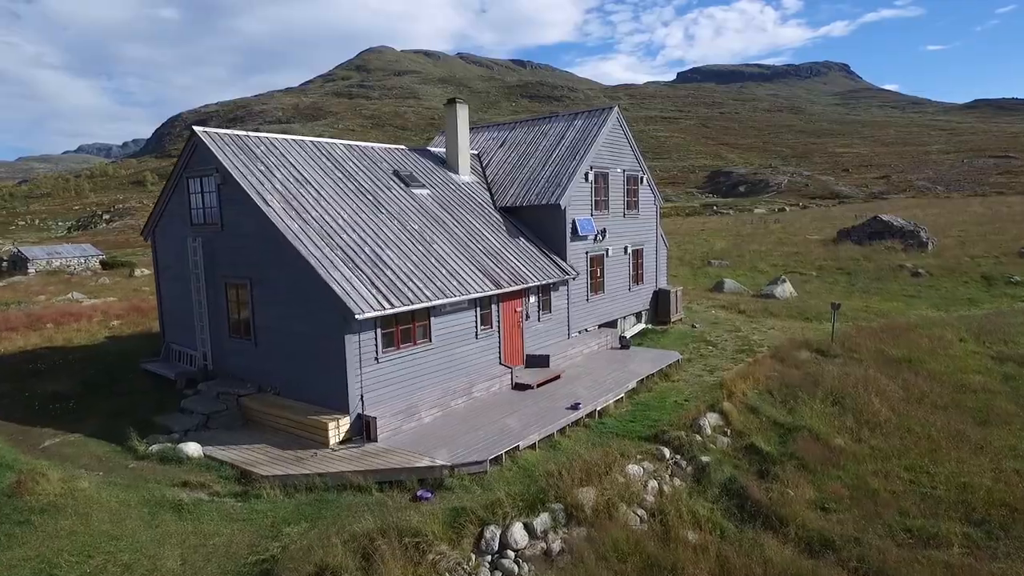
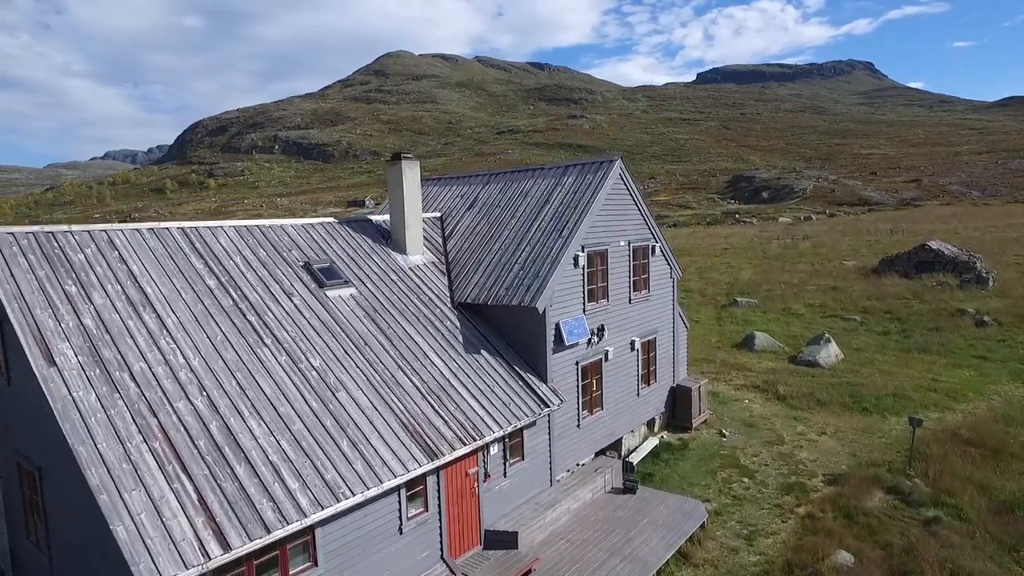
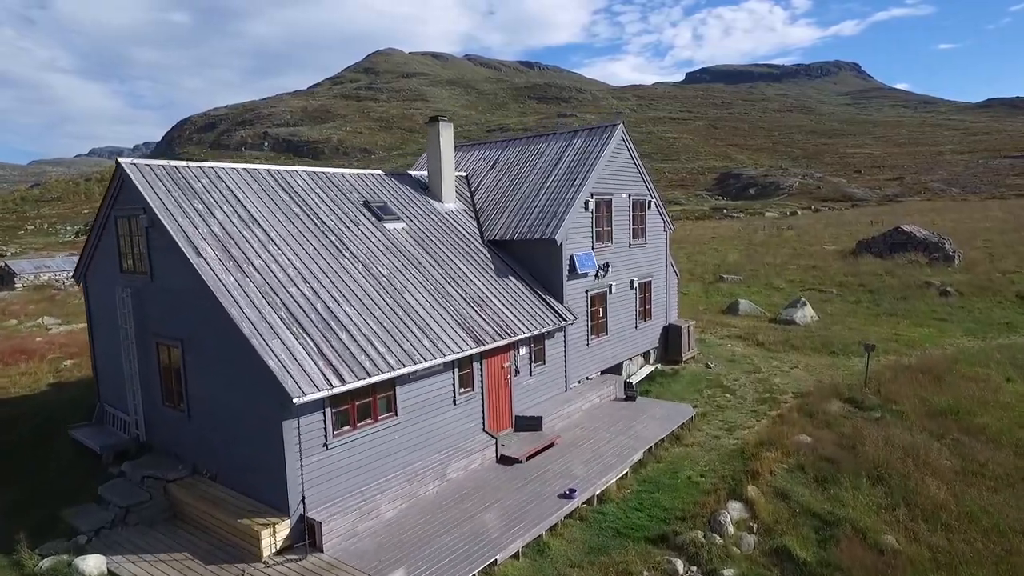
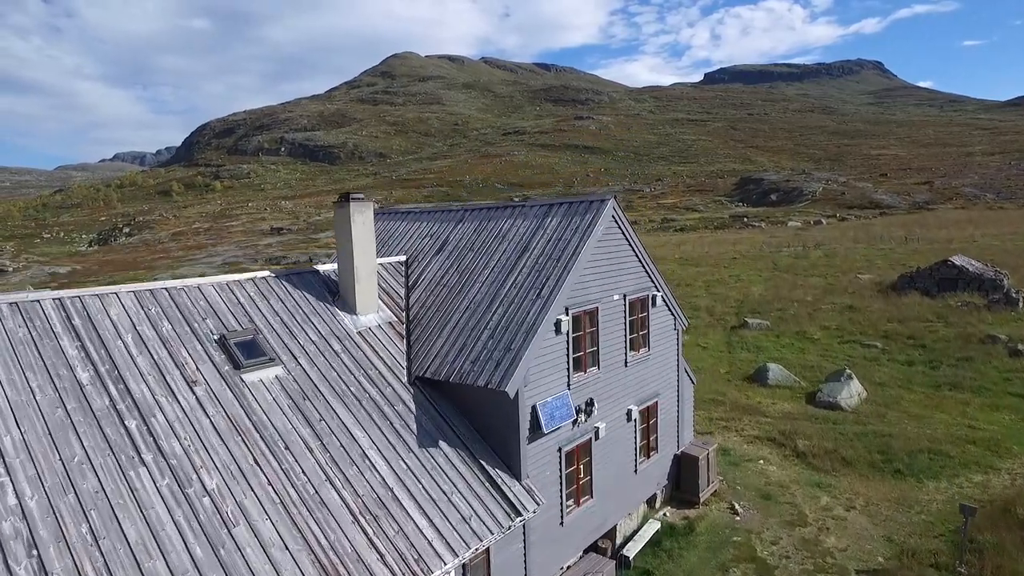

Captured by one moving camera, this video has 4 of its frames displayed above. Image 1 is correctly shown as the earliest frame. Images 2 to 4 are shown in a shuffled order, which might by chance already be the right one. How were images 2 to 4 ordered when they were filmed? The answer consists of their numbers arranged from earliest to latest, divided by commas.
3, 2, 4
